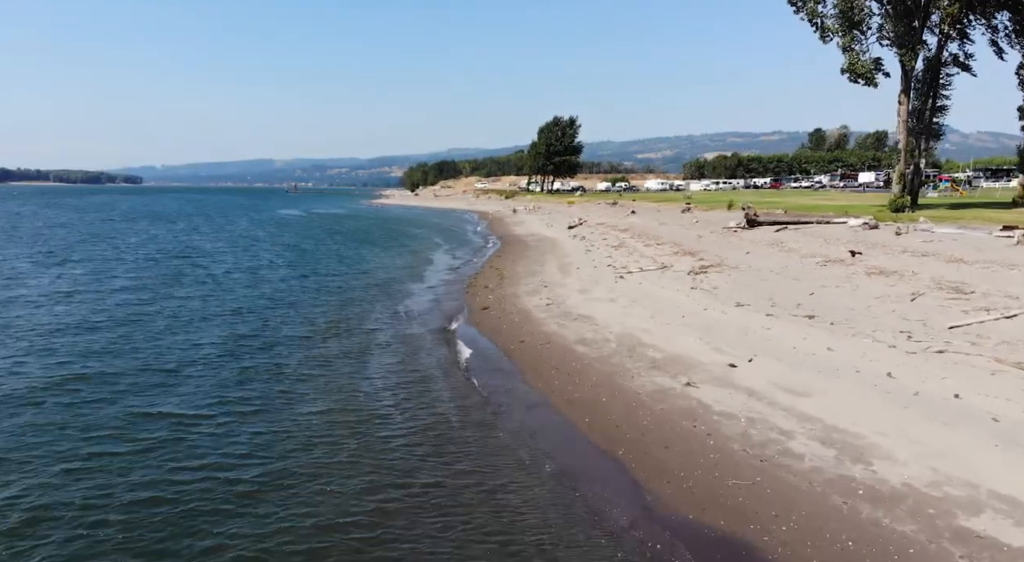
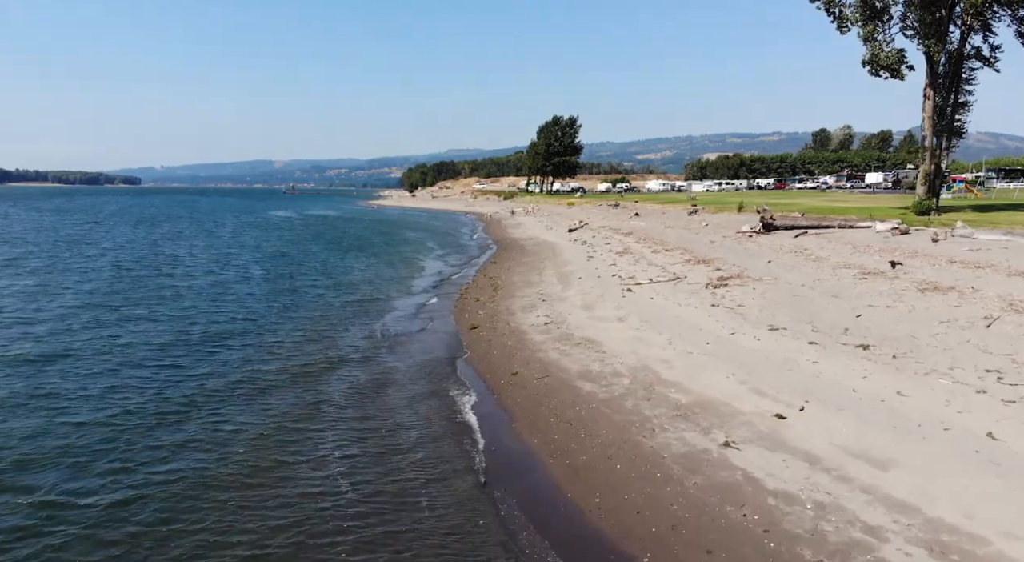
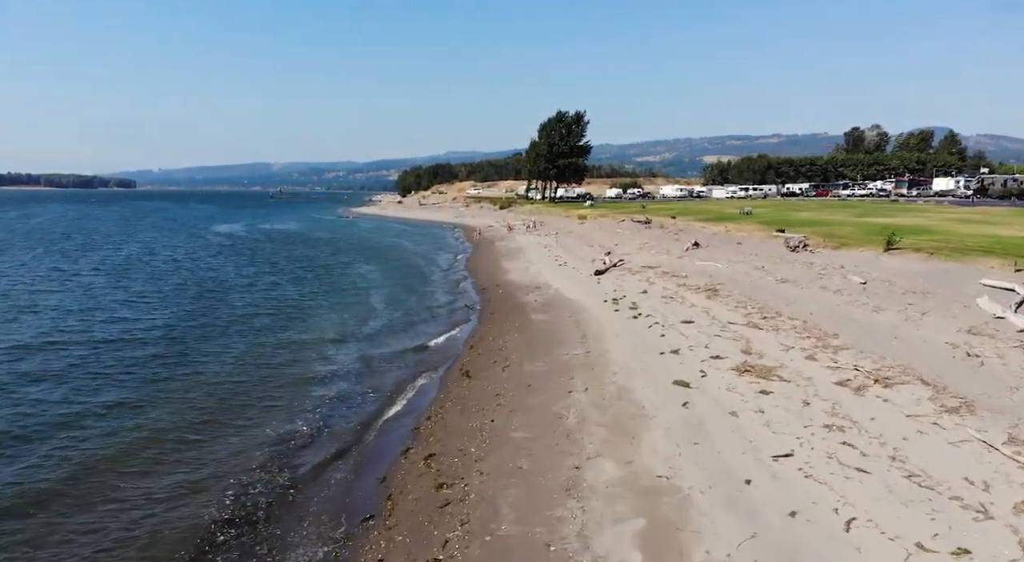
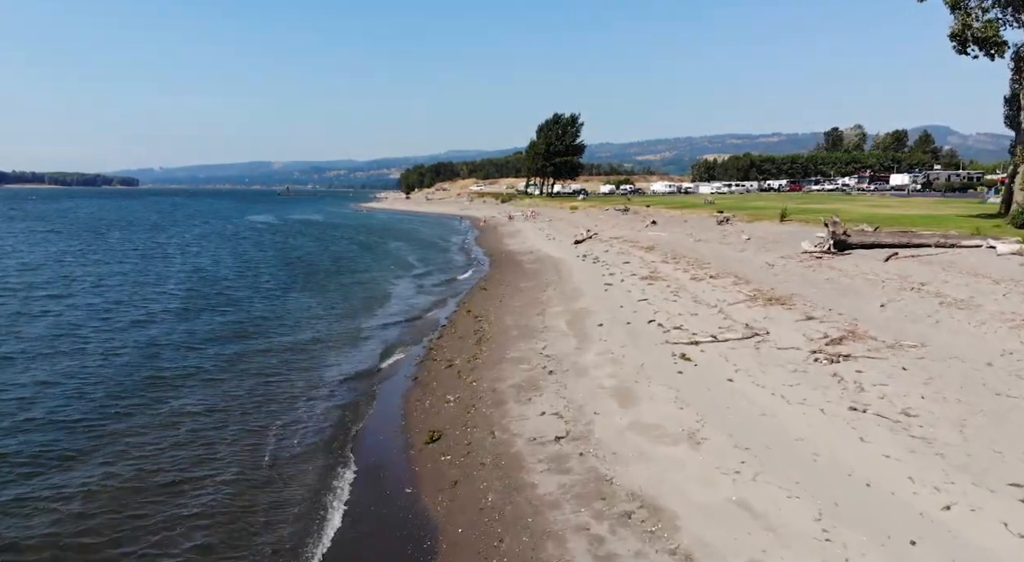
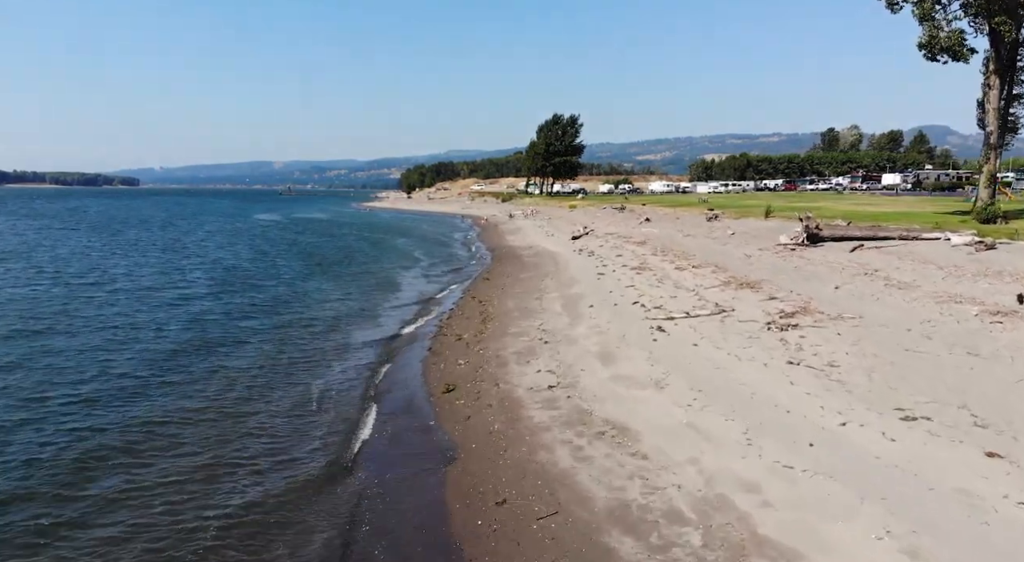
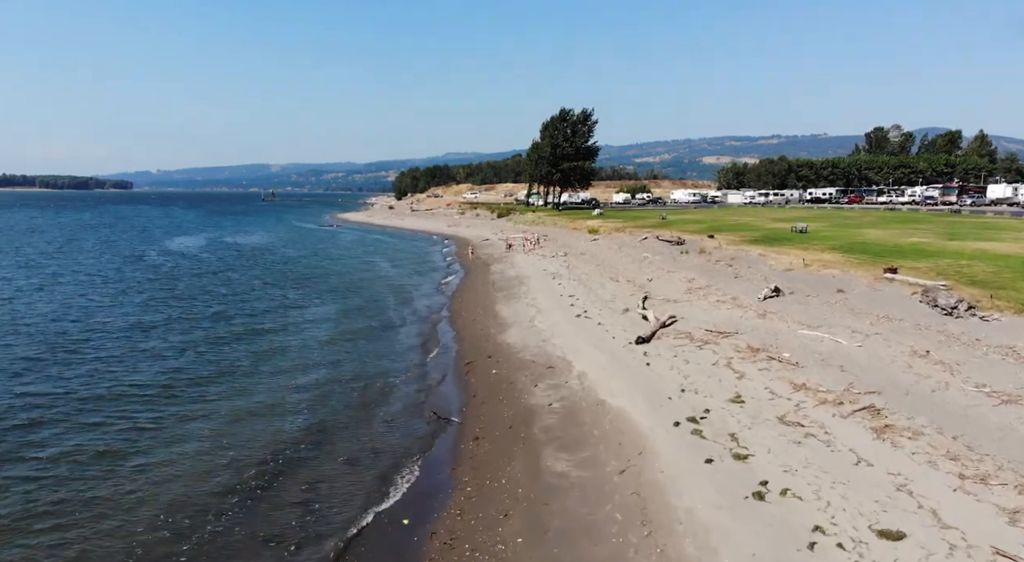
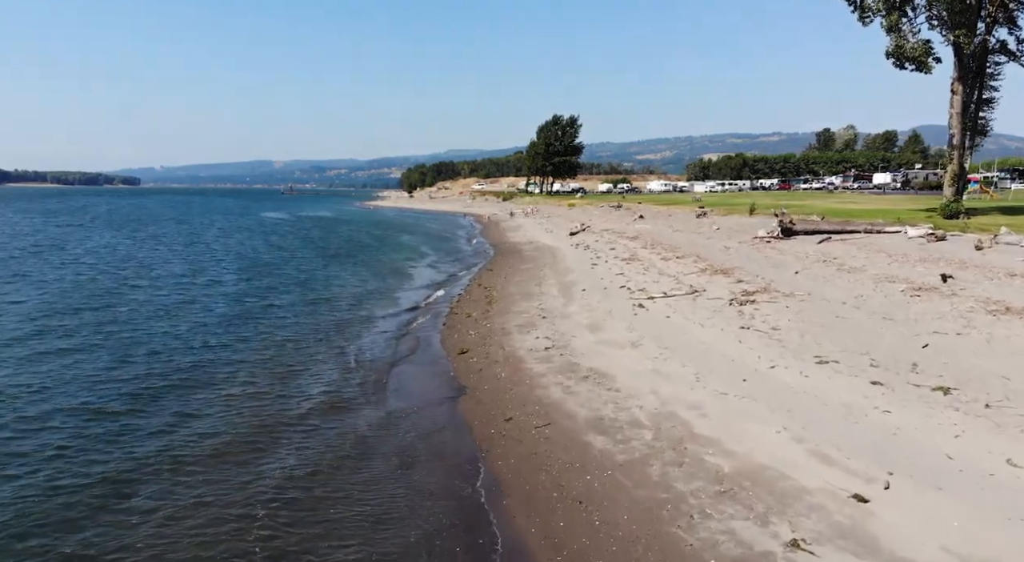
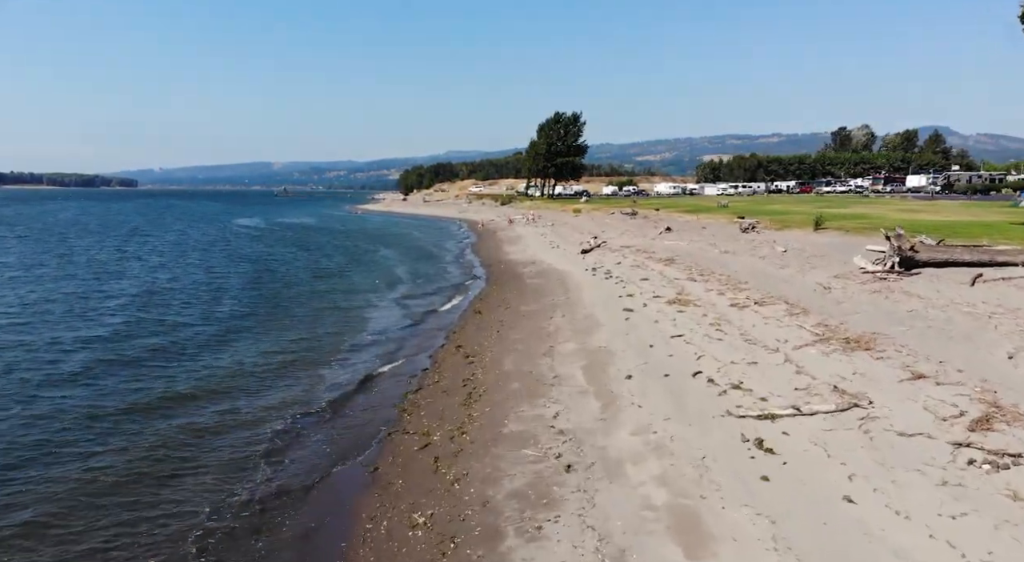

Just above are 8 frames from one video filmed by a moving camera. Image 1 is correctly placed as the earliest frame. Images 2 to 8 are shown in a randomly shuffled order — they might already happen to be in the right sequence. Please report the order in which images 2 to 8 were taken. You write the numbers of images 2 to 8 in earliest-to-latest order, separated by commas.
2, 7, 5, 4, 8, 3, 6
